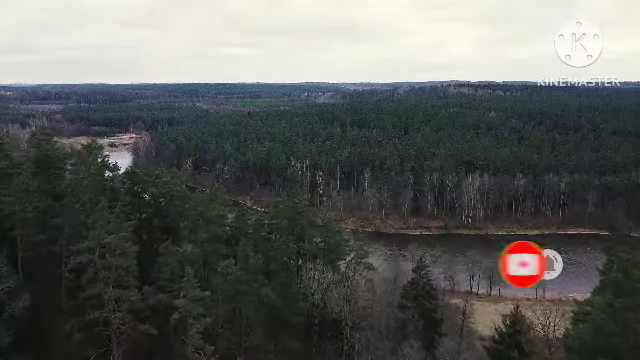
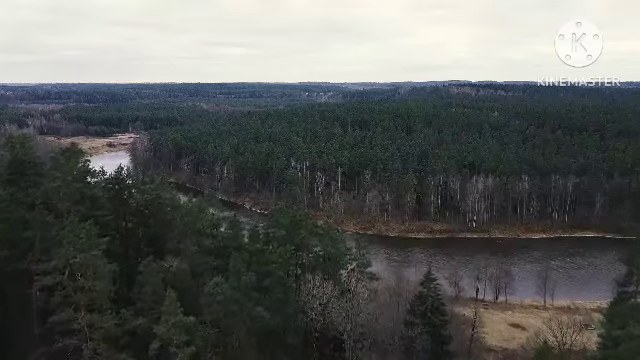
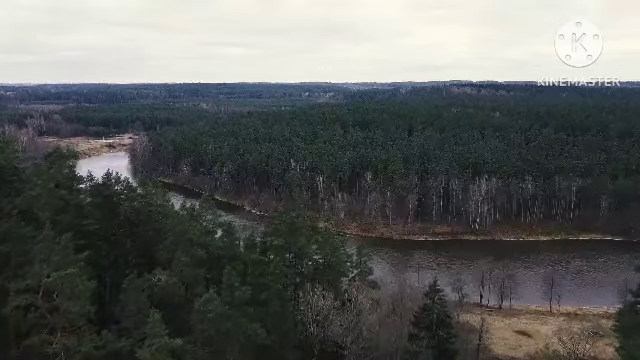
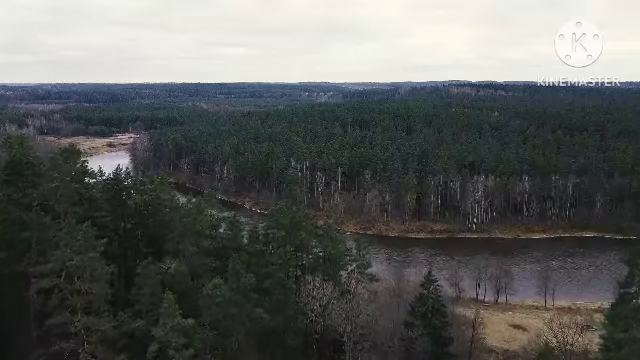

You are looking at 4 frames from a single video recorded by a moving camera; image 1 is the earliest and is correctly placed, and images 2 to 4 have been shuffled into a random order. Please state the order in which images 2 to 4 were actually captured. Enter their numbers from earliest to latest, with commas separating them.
2, 4, 3
